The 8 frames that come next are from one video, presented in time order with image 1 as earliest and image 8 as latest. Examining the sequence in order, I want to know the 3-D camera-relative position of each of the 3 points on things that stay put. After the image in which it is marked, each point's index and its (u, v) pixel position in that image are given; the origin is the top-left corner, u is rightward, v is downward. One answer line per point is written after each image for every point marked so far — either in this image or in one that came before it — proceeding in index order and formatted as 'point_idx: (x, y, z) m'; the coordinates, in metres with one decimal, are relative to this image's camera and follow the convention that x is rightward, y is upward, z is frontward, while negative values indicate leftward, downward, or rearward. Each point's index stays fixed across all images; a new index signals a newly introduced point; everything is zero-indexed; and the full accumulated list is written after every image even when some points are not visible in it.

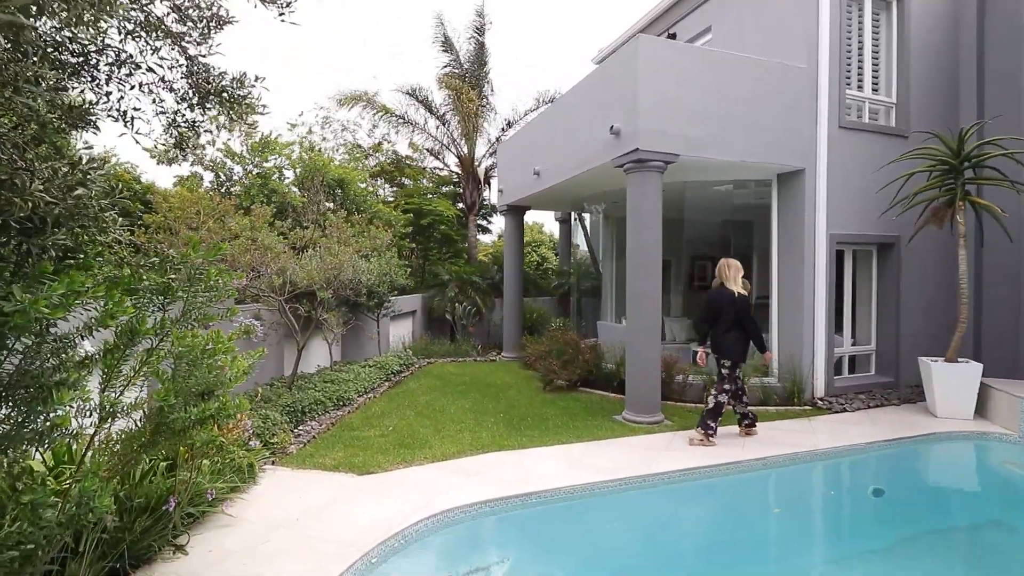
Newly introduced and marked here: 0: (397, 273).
0: (-2.1, +0.3, +9.3) m
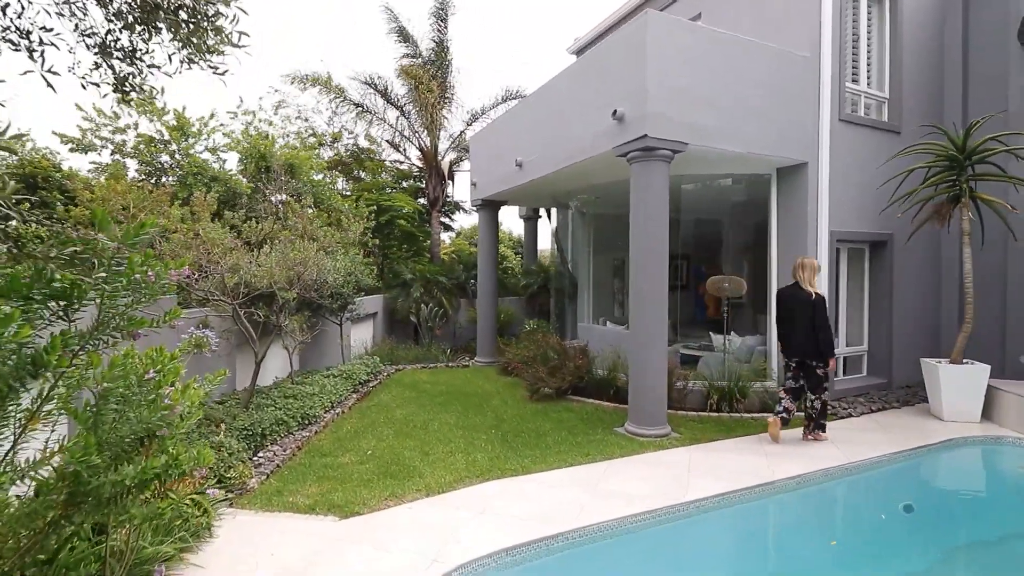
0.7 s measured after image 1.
0: (-2.4, +0.3, +8.4) m
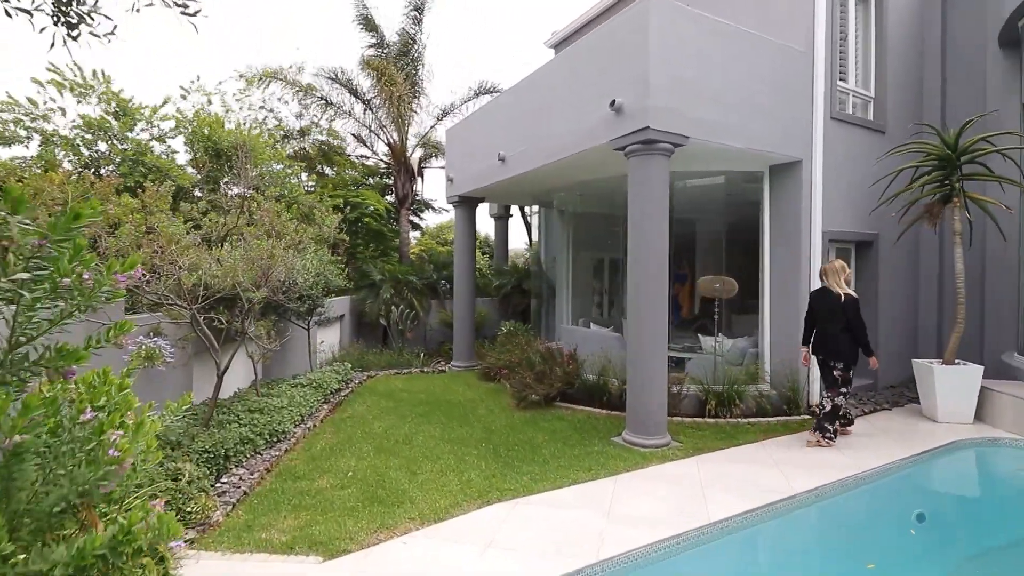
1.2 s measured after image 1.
0: (-2.7, +0.2, +7.9) m
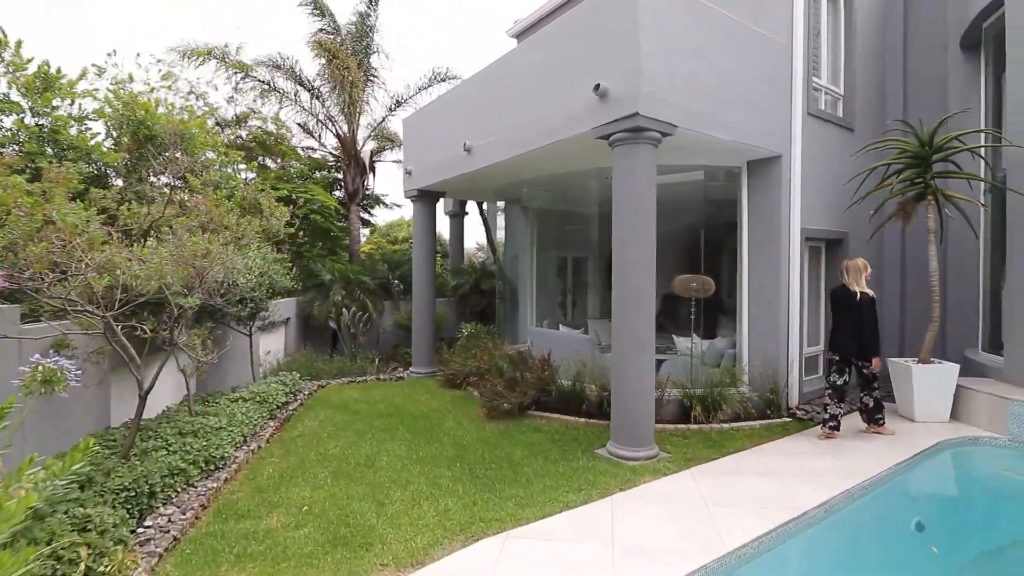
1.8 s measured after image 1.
0: (-3.2, +0.2, +7.1) m
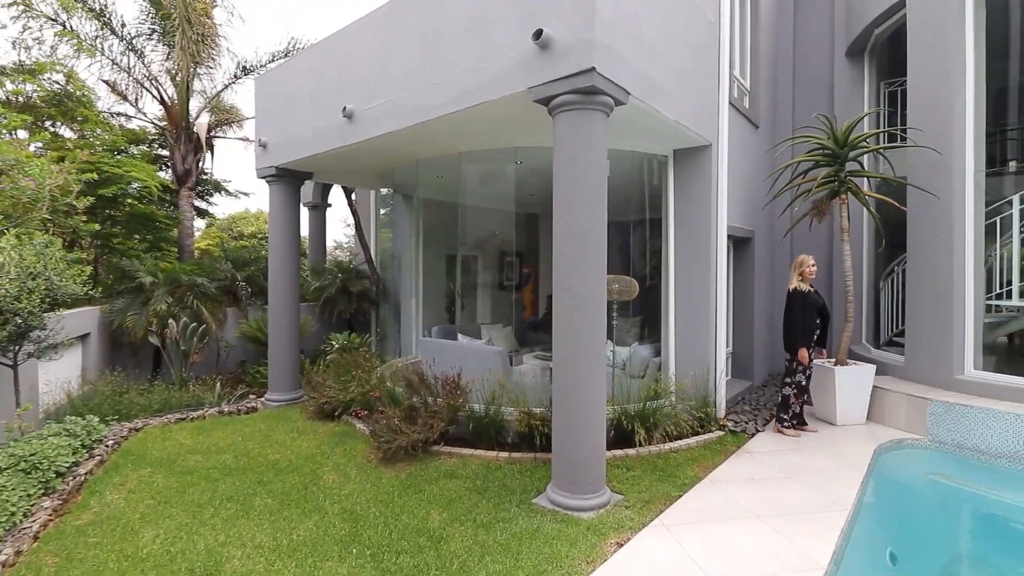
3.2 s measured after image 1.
0: (-4.3, +0.1, +4.9) m
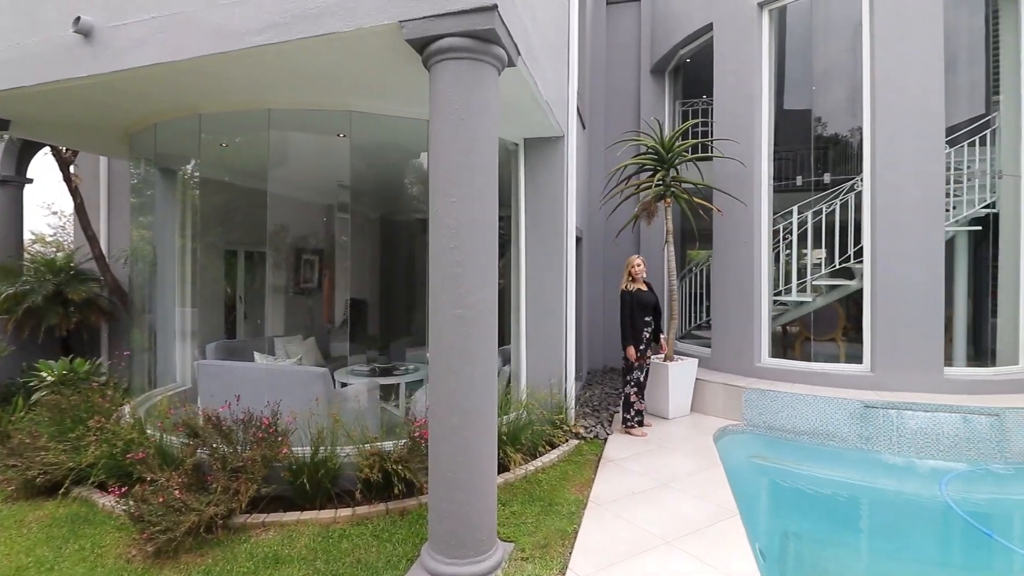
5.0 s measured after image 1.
0: (-5.1, 0.0, +2.0) m
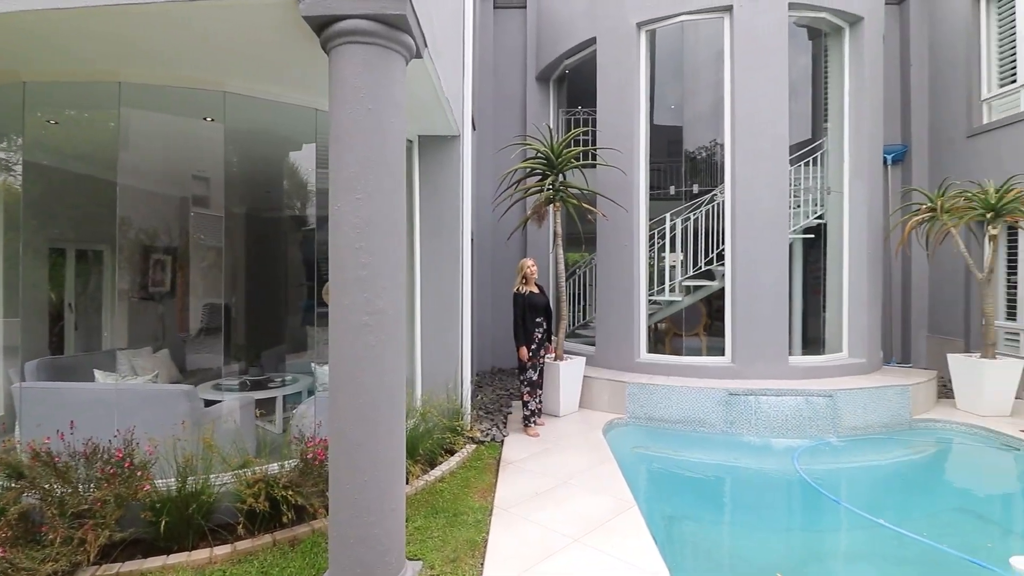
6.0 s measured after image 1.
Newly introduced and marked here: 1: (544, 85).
0: (-5.2, 0.0, +0.7) m
1: (+0.5, +3.1, +8.0) m
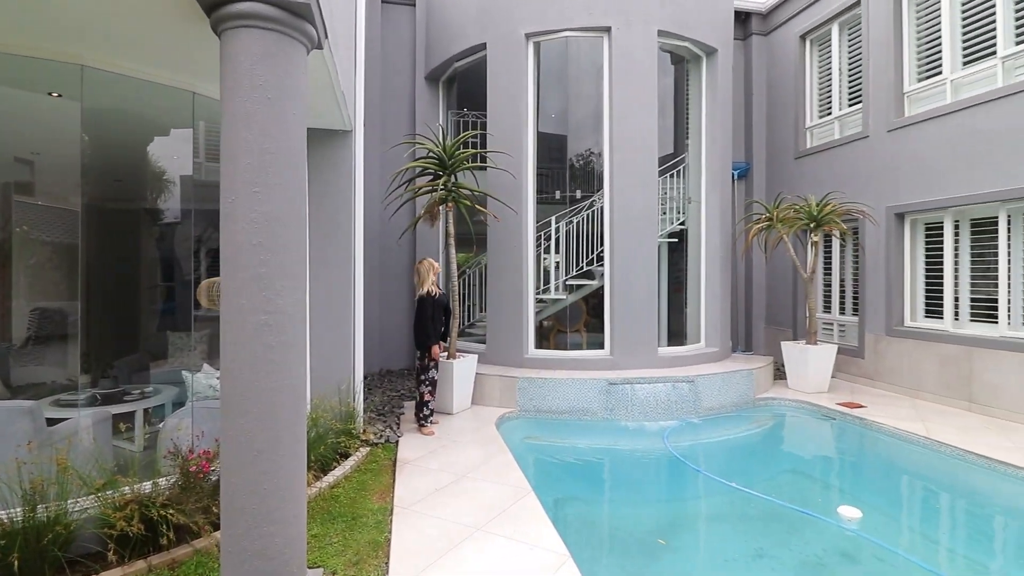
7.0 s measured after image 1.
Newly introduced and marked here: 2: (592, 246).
0: (-5.1, 0.0, -0.3) m
1: (-1.2, +3.1, +8.0) m
2: (+1.1, +0.5, +6.9) m
